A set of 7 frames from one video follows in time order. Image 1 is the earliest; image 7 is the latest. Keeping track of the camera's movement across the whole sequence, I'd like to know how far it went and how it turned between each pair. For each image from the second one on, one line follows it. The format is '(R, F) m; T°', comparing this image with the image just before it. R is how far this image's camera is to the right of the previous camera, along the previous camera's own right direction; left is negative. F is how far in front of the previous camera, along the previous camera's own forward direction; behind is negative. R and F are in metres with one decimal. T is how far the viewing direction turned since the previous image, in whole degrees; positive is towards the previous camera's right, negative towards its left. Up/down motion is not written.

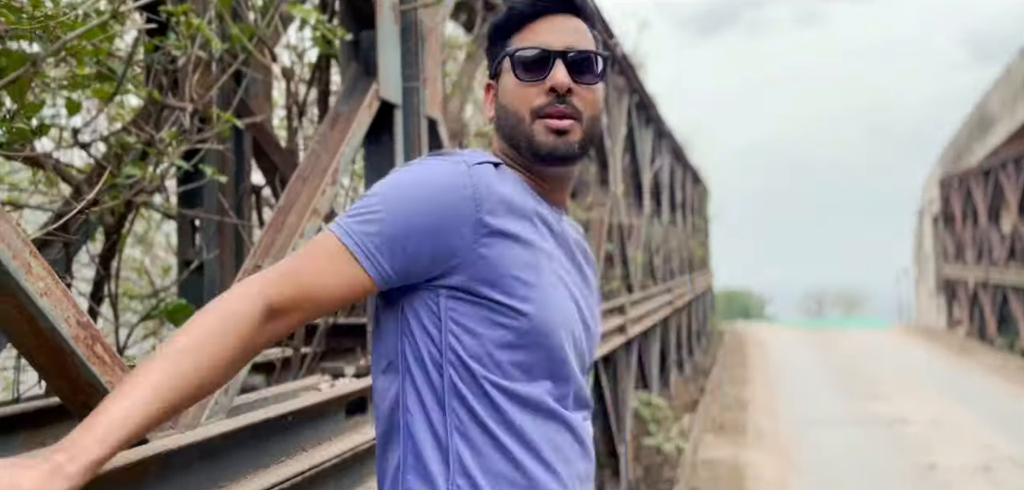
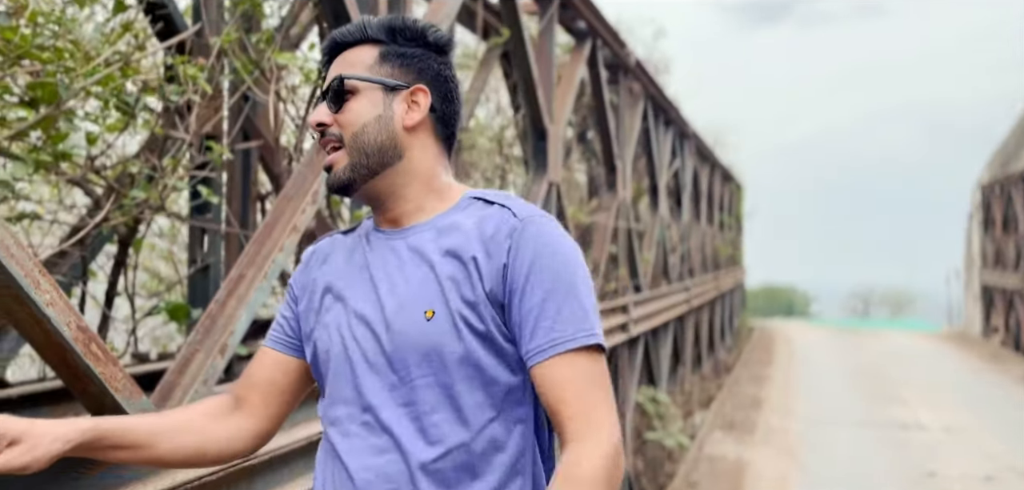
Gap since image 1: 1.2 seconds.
(+0.3, -0.3) m; -3°
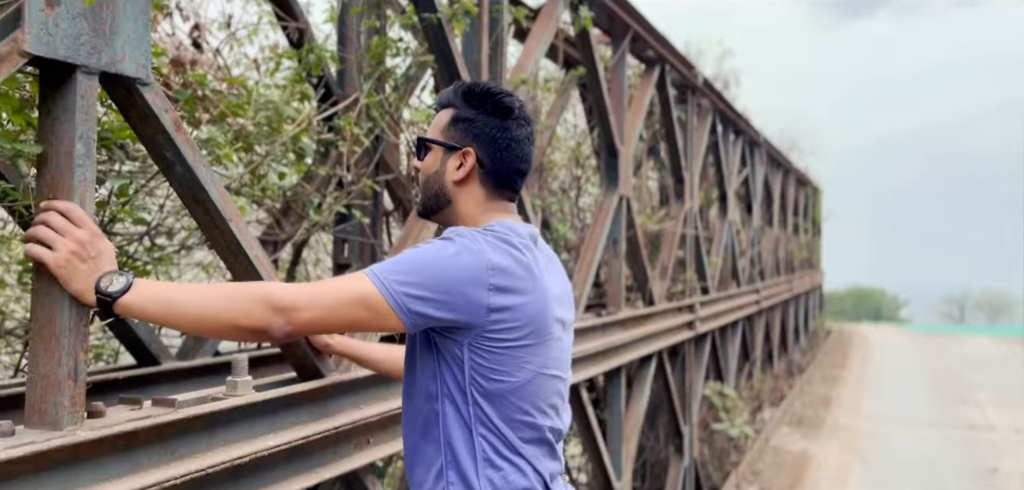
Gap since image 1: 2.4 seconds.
(0.0, -0.7) m; -6°
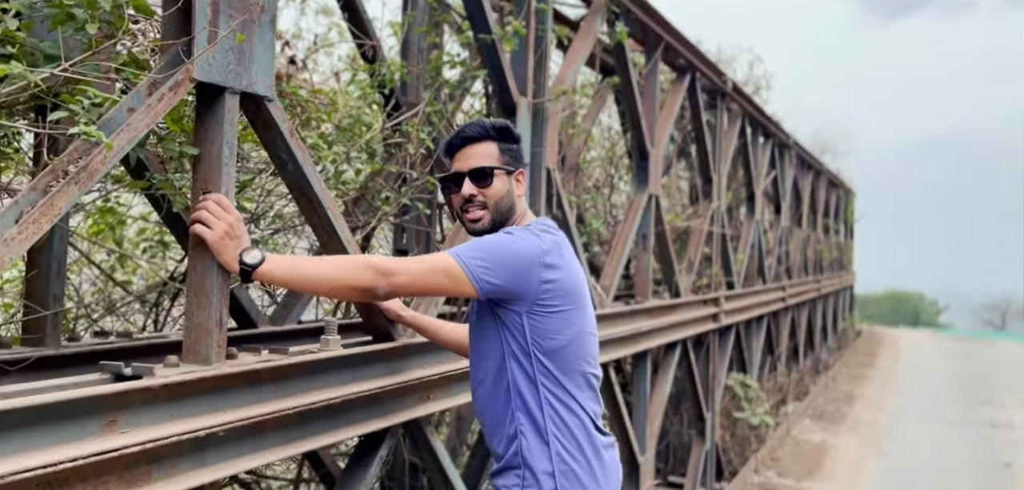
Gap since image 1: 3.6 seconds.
(0.0, -0.5) m; -2°
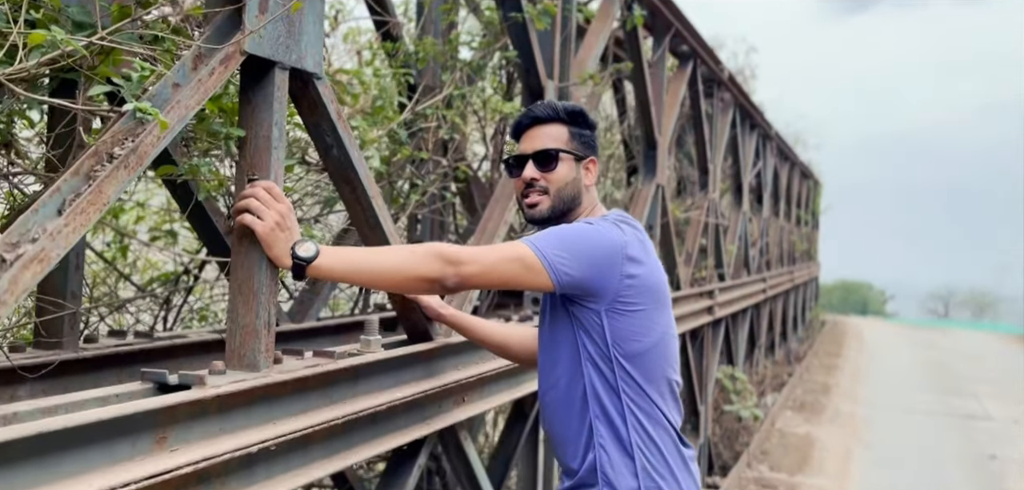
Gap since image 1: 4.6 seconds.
(-0.3, +0.2) m; +3°
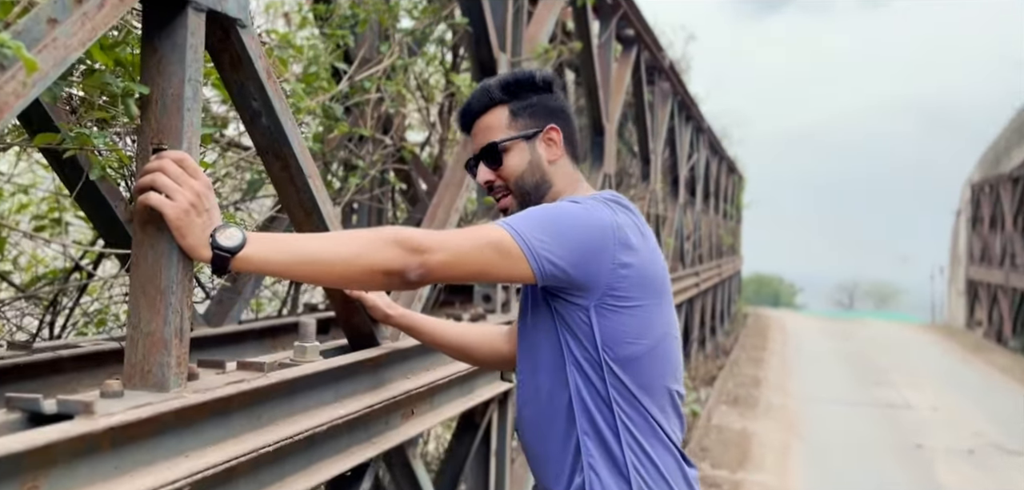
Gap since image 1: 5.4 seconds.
(-0.1, +0.4) m; +6°
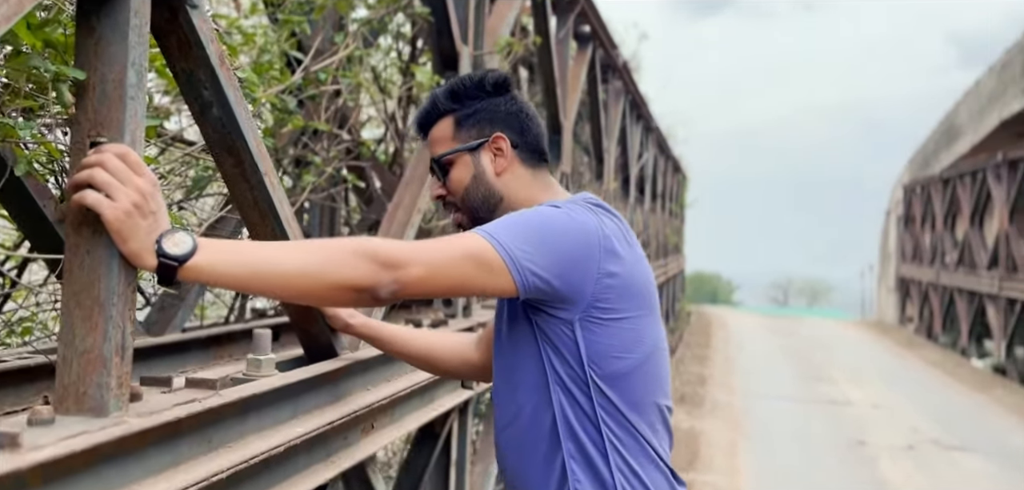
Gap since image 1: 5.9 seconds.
(-0.1, +0.1) m; +4°
